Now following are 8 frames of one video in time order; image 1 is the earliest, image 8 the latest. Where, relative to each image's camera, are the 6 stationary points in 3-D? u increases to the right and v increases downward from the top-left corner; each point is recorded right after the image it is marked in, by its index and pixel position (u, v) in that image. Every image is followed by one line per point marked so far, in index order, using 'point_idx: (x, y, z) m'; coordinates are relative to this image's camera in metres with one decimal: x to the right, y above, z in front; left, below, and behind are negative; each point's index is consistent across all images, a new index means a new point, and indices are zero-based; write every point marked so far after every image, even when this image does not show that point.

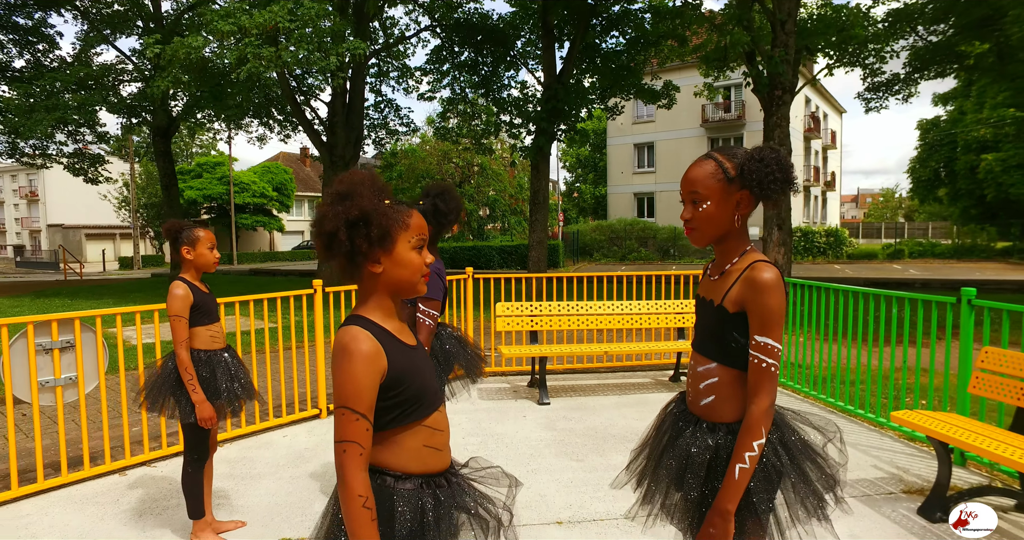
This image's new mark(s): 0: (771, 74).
0: (+5.9, +4.5, +13.0) m
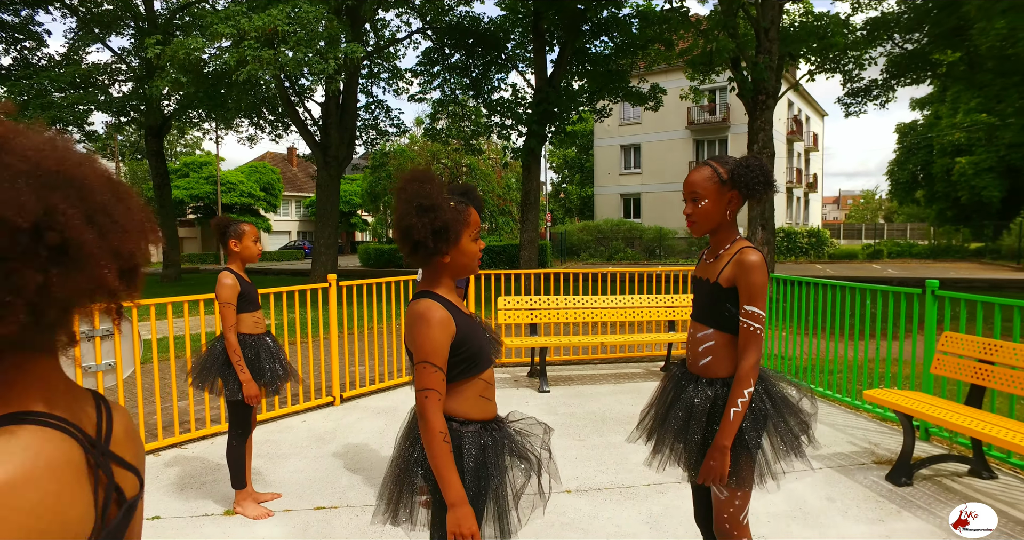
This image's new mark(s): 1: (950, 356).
0: (+5.8, +4.6, +13.5) m
1: (+3.3, -0.6, +4.2) m
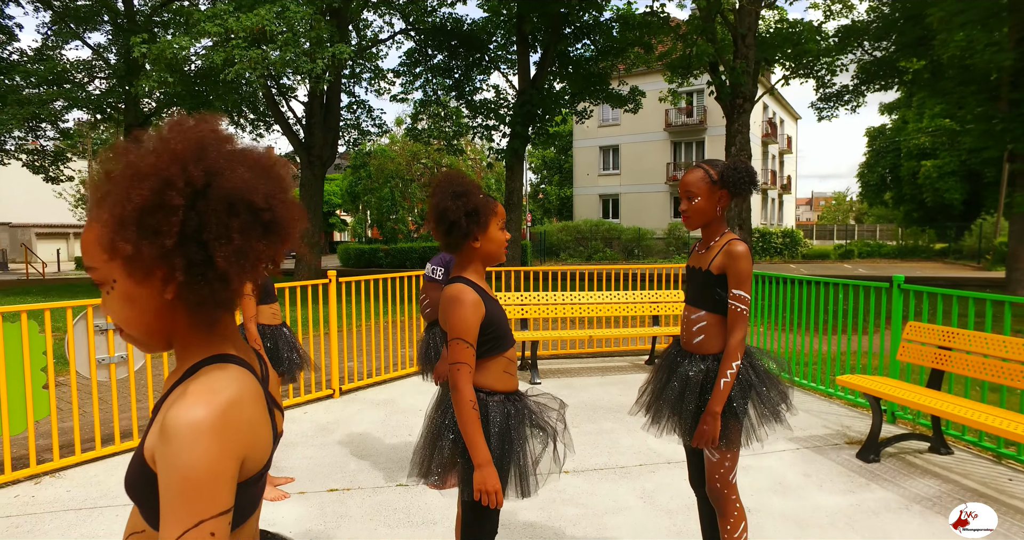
0: (+5.4, +4.6, +14.0) m
1: (+3.3, -0.6, +4.6) m
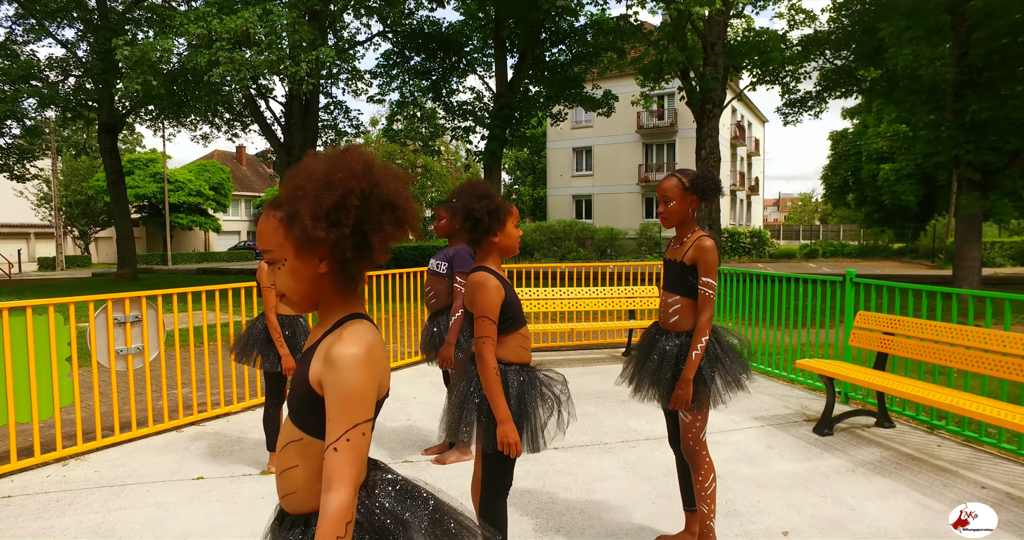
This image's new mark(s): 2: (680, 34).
0: (+4.9, +4.6, +14.6) m
1: (+3.2, -0.5, +5.2) m
2: (+4.4, +6.2, +15.0) m
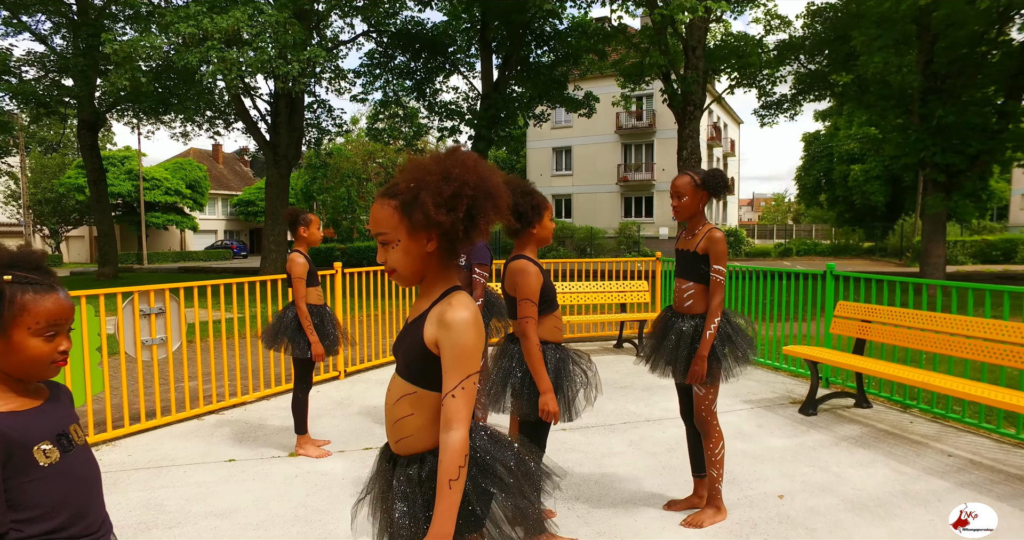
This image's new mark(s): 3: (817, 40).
0: (+4.6, +4.7, +15.1) m
1: (+3.3, -0.5, +5.6) m
2: (+4.1, +6.3, +15.5) m
3: (+8.6, +6.5, +16.0) m
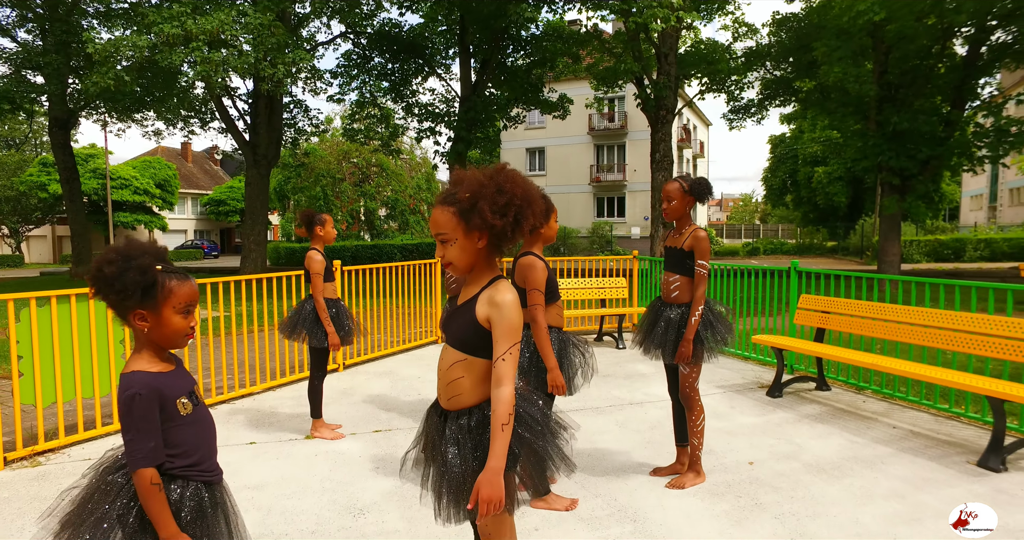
0: (+4.0, +4.8, +15.7) m
1: (+3.2, -0.4, +6.1) m
2: (+3.5, +6.3, +16.1) m
3: (+8.0, +6.6, +16.8) m
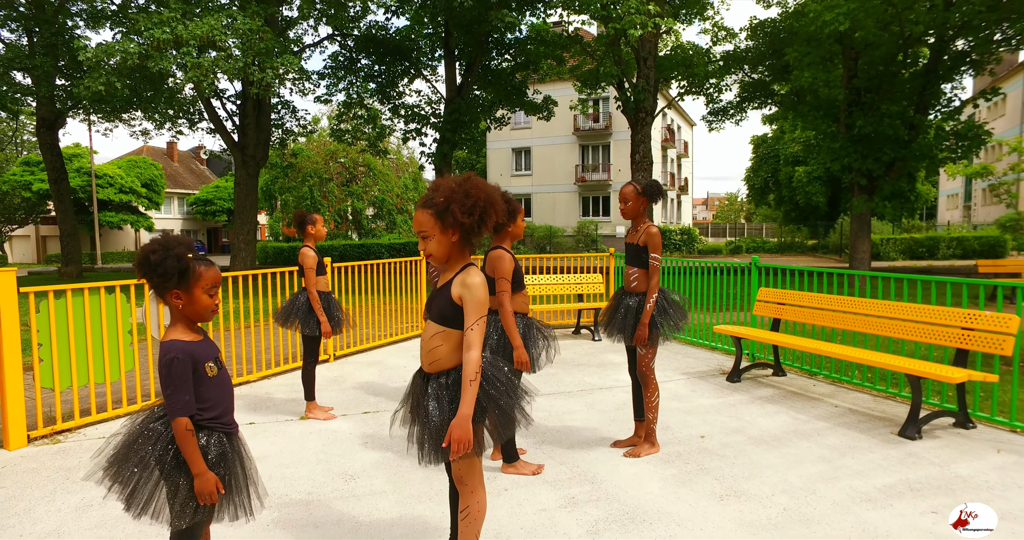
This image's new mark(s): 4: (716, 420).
0: (+3.6, +4.8, +16.2) m
1: (+3.0, -0.4, +6.6) m
2: (+3.1, +6.4, +16.6) m
3: (+7.5, +6.7, +17.4) m
4: (+1.7, -1.3, +4.9) m
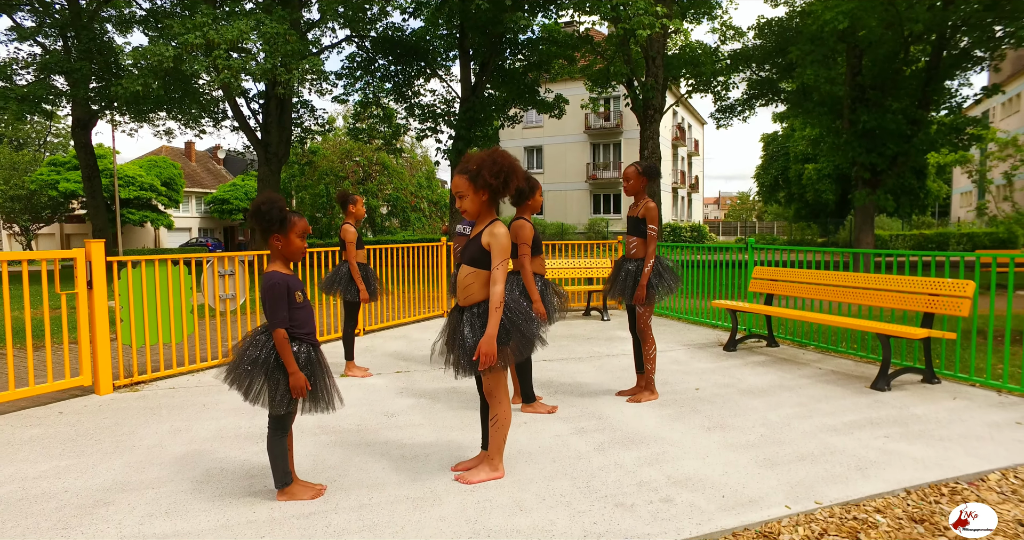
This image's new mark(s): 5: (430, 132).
0: (+4.0, +5.1, +16.8) m
1: (+3.2, -0.1, +7.2) m
2: (+3.4, +6.7, +17.1) m
3: (+7.9, +6.9, +17.9) m
4: (+1.9, -1.0, +5.4) m
5: (-2.8, +4.7, +19.4) m
